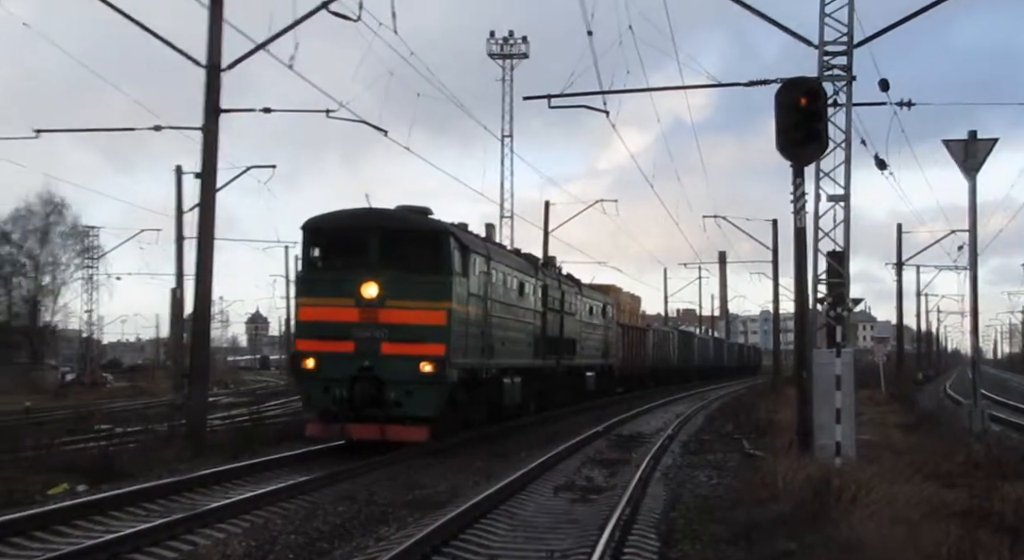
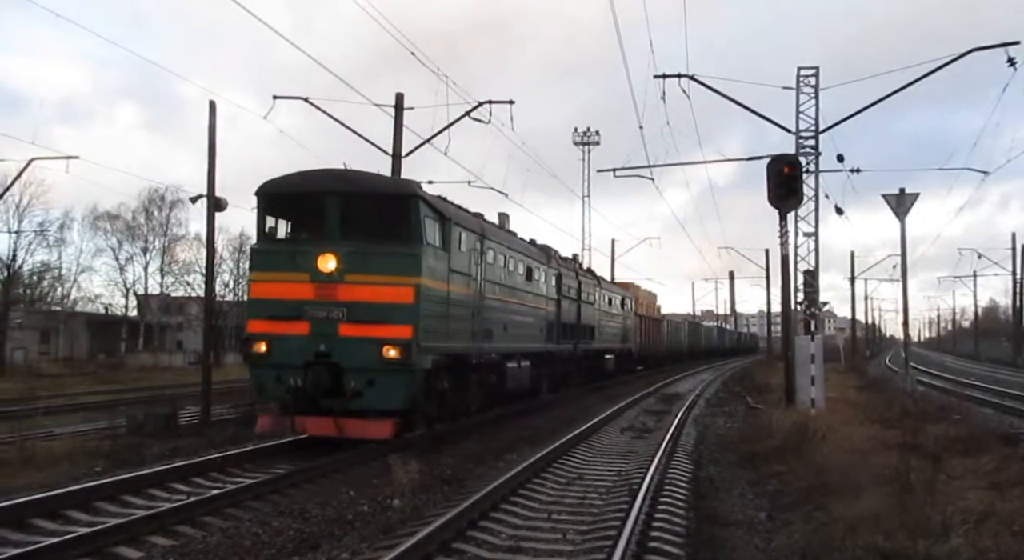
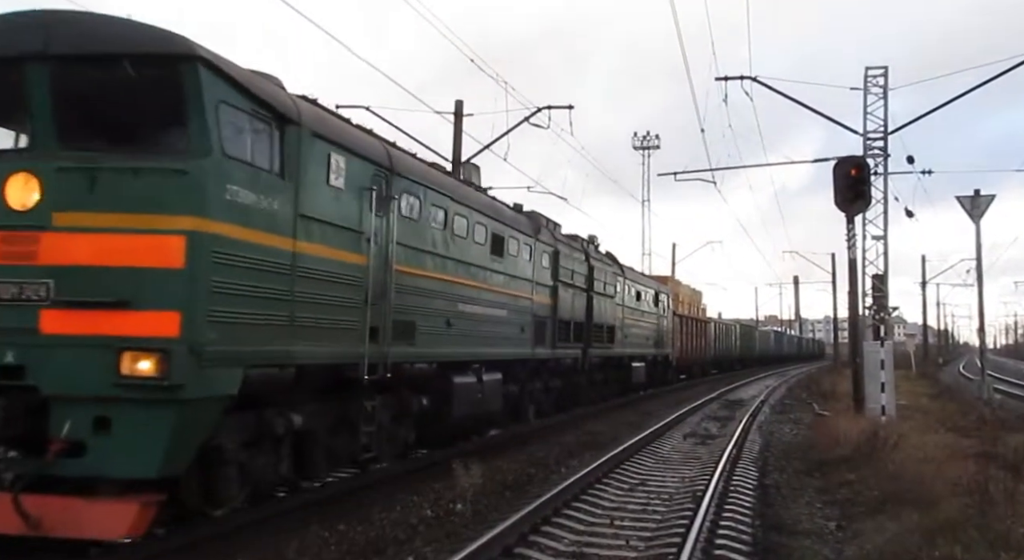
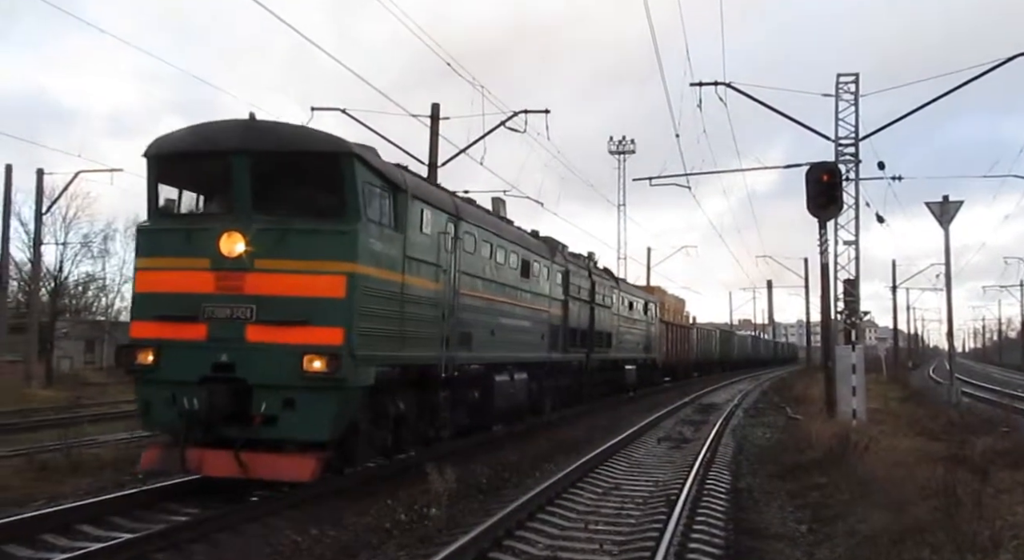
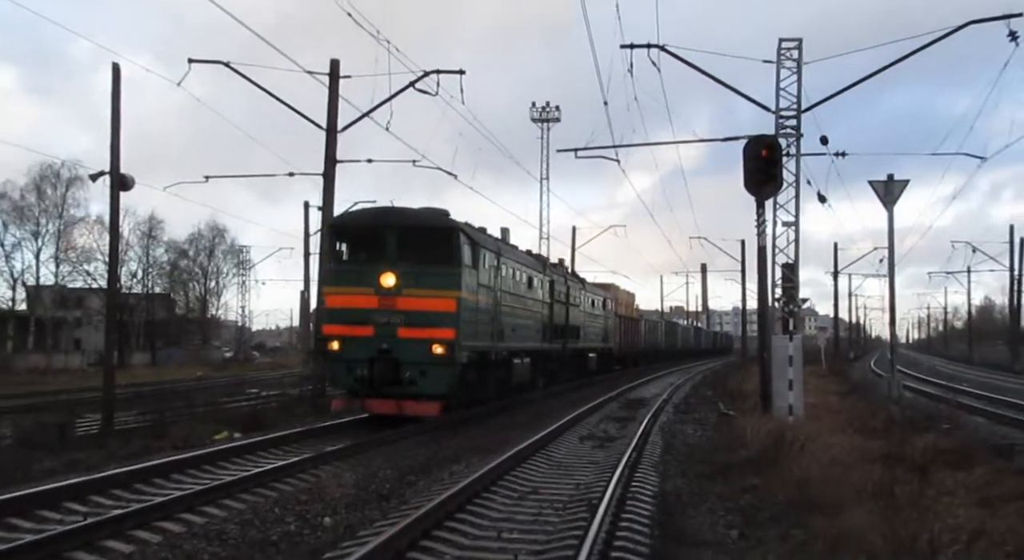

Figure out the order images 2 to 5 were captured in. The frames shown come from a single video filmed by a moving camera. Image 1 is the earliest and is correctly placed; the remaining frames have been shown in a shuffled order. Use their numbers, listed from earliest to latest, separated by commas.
5, 2, 4, 3
